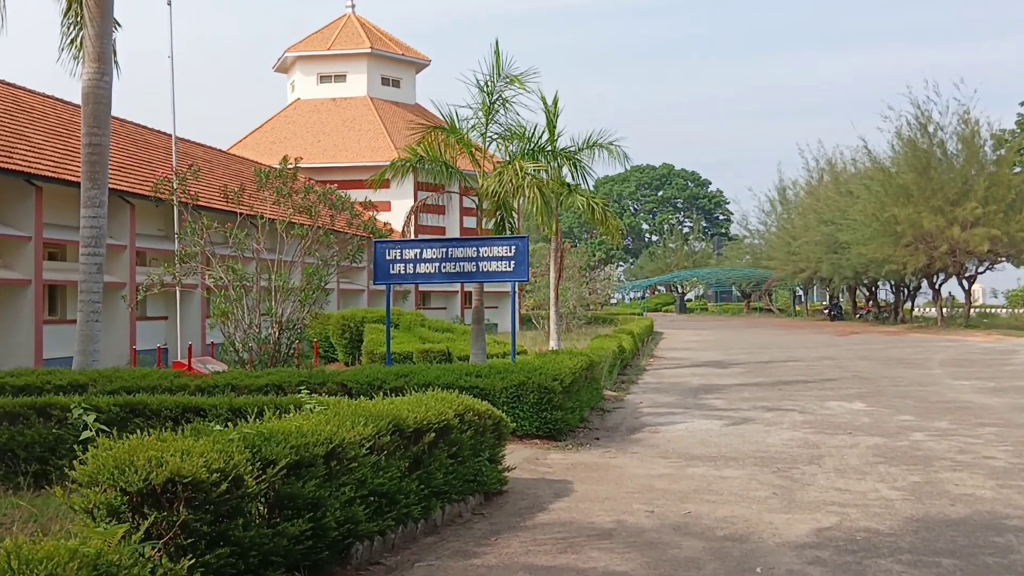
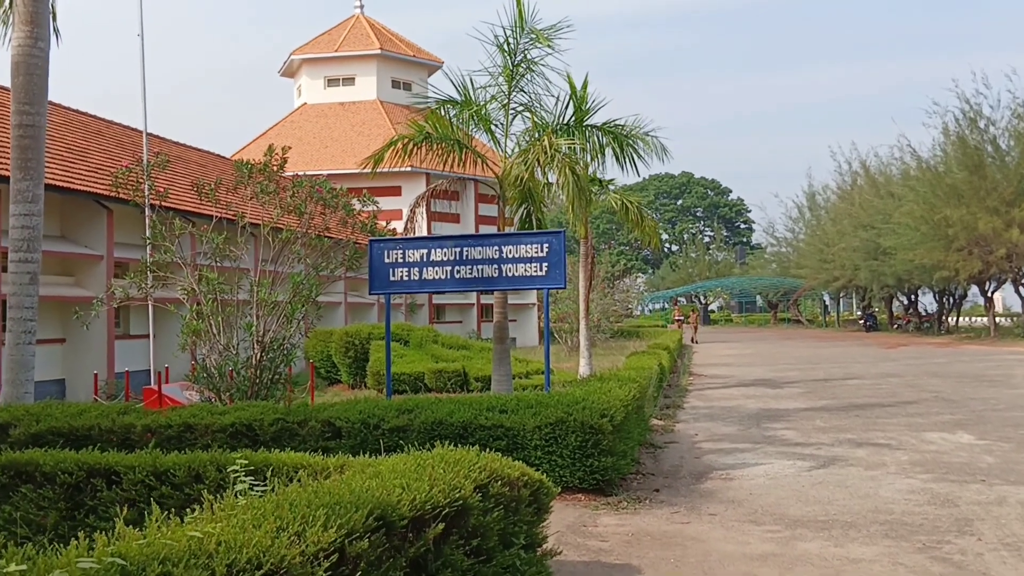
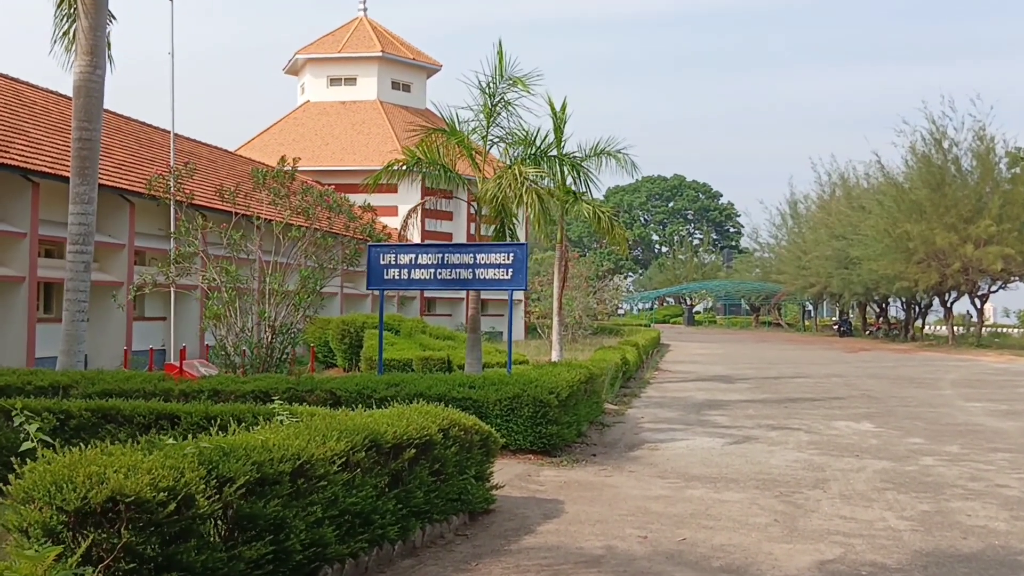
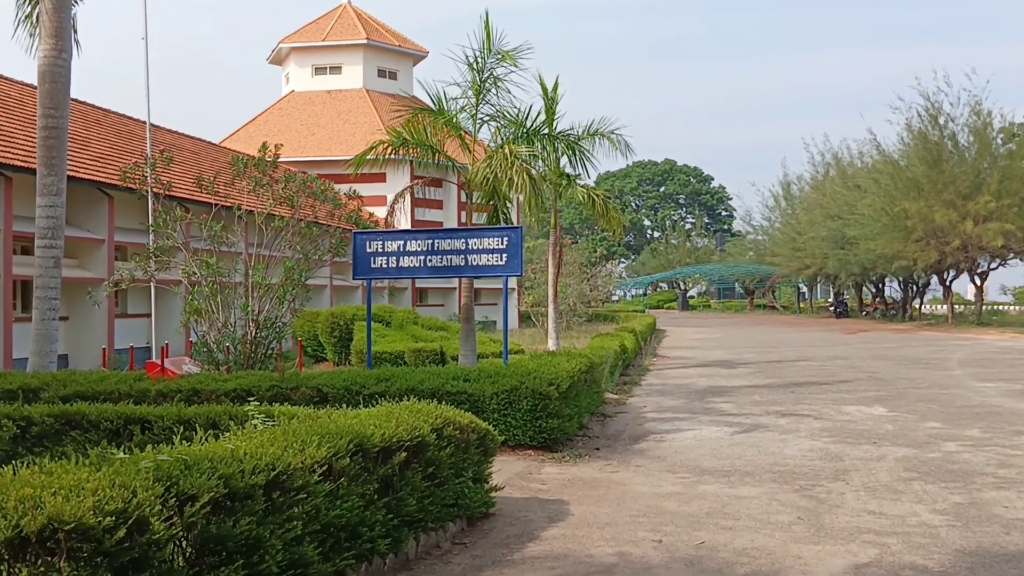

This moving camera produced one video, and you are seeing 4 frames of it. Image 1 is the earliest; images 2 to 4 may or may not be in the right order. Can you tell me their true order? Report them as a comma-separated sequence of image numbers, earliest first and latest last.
3, 4, 2
